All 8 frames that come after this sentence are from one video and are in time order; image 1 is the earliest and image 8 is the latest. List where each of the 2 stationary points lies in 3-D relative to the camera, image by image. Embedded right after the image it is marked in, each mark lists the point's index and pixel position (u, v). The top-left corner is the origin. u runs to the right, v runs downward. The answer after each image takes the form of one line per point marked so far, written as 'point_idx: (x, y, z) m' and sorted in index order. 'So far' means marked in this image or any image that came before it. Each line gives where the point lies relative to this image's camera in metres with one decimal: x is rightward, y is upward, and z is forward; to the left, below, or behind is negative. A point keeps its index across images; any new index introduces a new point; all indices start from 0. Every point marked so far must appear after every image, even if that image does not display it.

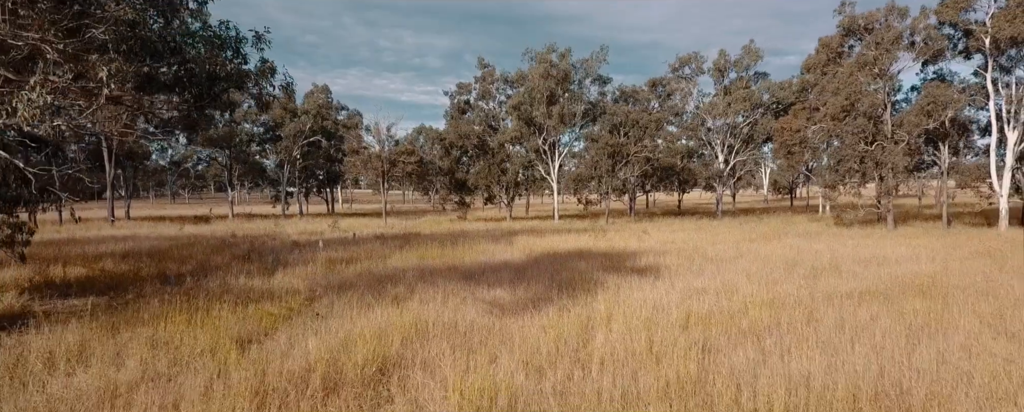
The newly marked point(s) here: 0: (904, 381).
0: (+3.7, -1.6, +5.2) m
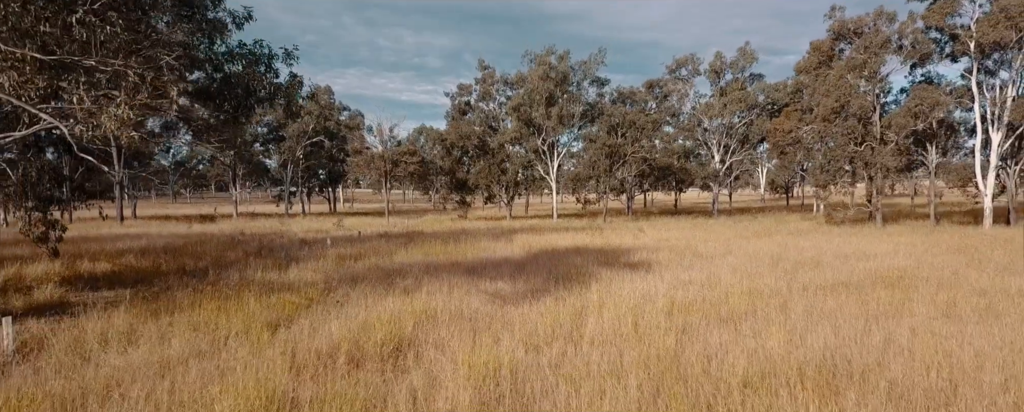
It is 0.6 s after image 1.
0: (+3.7, -1.6, +6.0) m
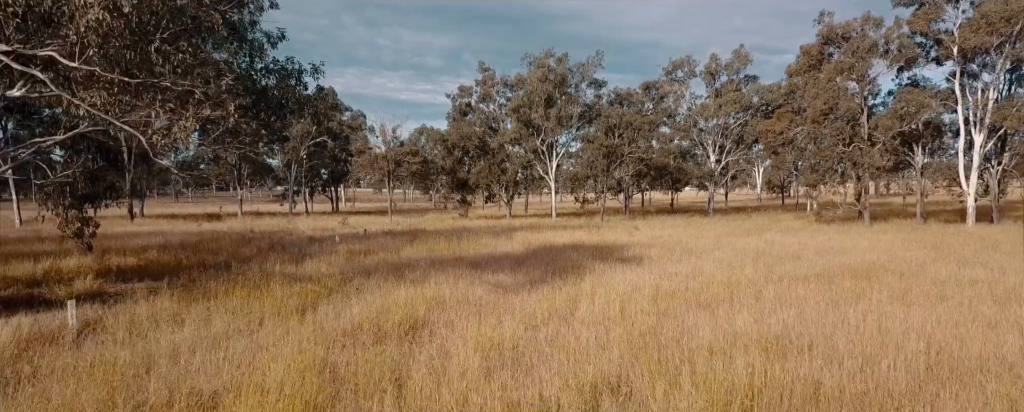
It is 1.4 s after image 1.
0: (+3.7, -1.5, +7.0) m
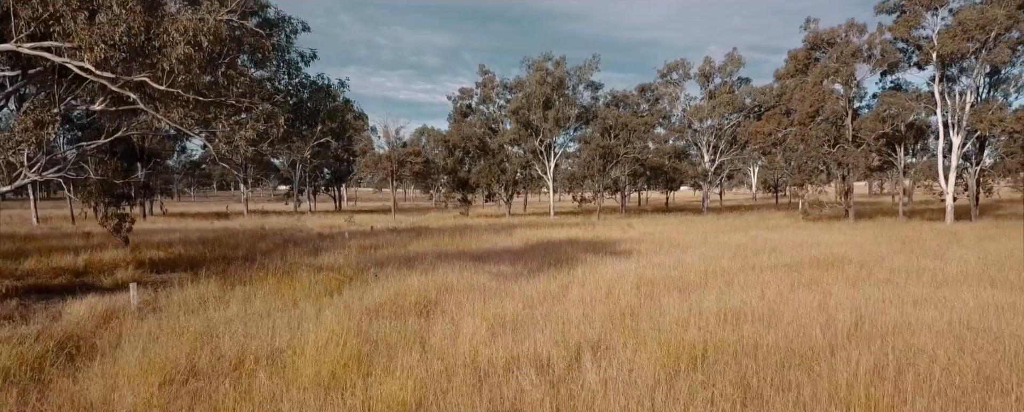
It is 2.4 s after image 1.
0: (+3.7, -1.5, +8.4) m
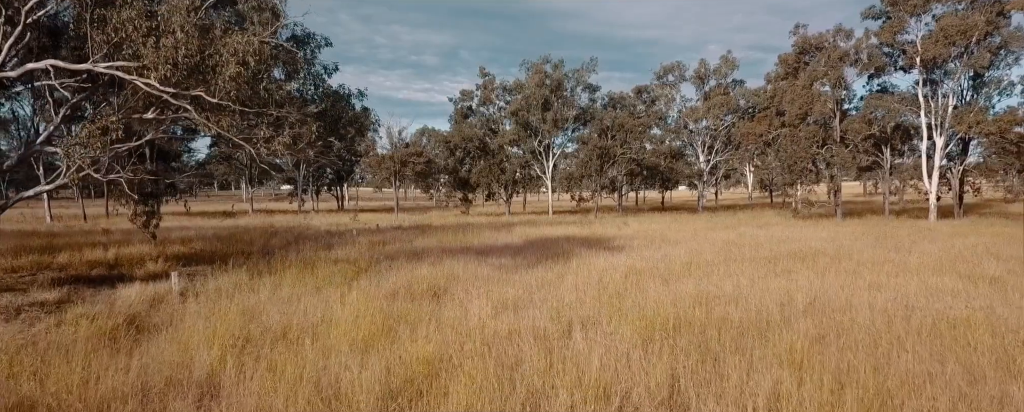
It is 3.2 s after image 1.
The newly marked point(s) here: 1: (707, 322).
0: (+3.7, -1.4, +9.5) m
1: (+2.5, -1.5, +7.3) m
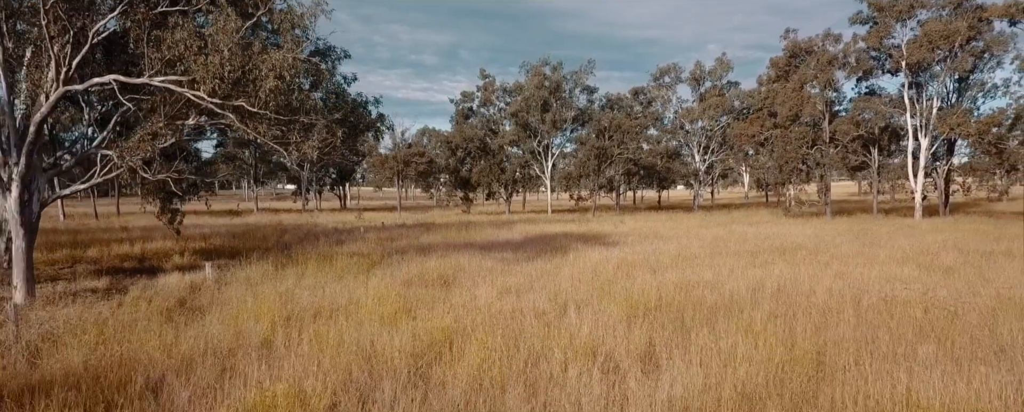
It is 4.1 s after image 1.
0: (+3.8, -1.3, +10.6) m
1: (+2.5, -1.4, +8.4) m
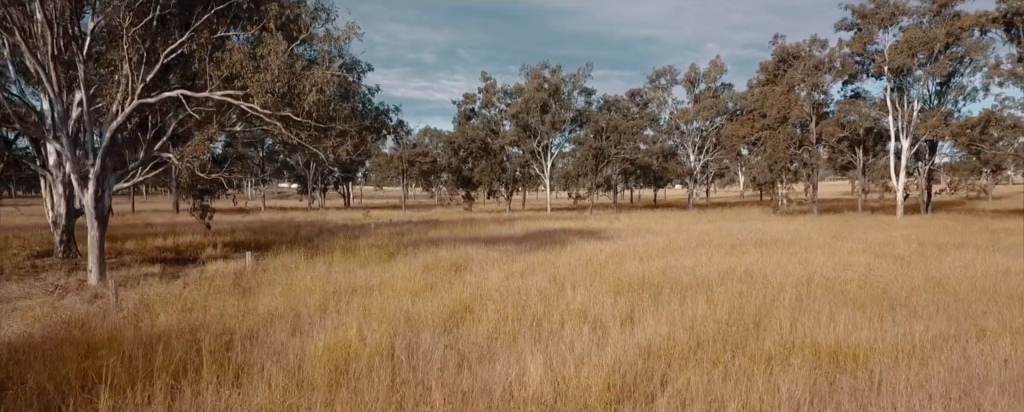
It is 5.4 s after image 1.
0: (+3.9, -1.2, +12.2) m
1: (+2.6, -1.3, +10.0) m
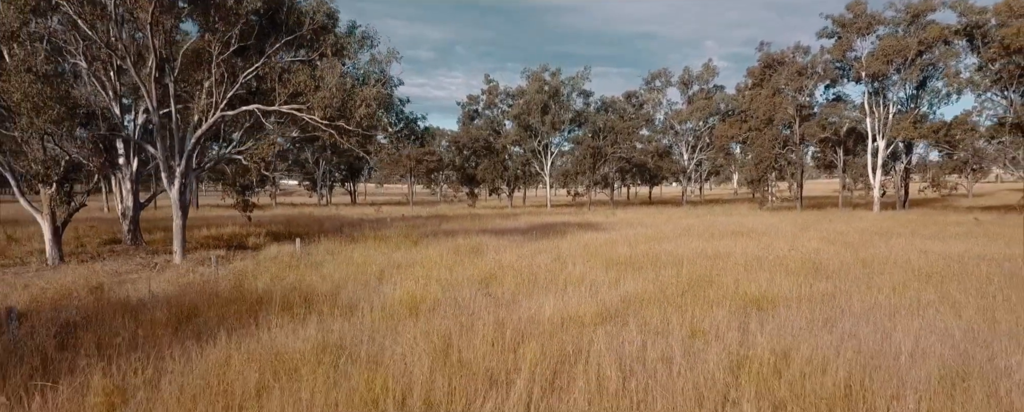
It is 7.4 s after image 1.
0: (+4.1, -1.1, +14.6) m
1: (+2.9, -1.2, +12.4) m
